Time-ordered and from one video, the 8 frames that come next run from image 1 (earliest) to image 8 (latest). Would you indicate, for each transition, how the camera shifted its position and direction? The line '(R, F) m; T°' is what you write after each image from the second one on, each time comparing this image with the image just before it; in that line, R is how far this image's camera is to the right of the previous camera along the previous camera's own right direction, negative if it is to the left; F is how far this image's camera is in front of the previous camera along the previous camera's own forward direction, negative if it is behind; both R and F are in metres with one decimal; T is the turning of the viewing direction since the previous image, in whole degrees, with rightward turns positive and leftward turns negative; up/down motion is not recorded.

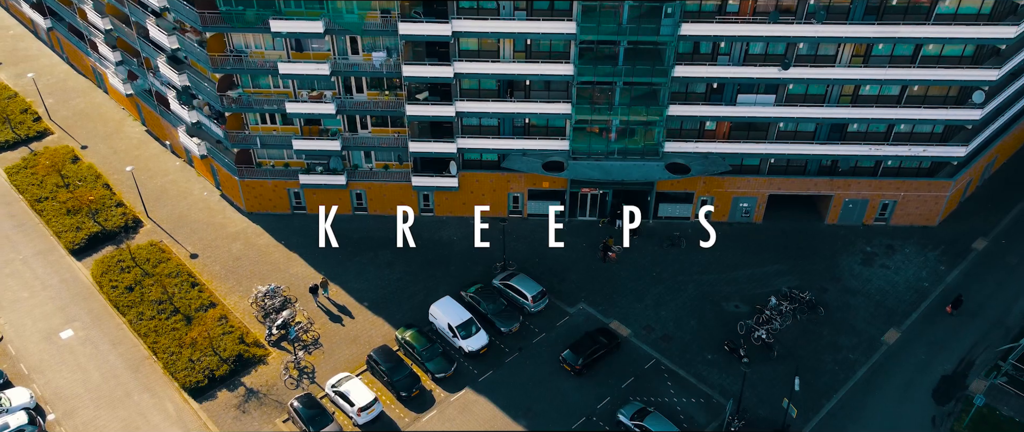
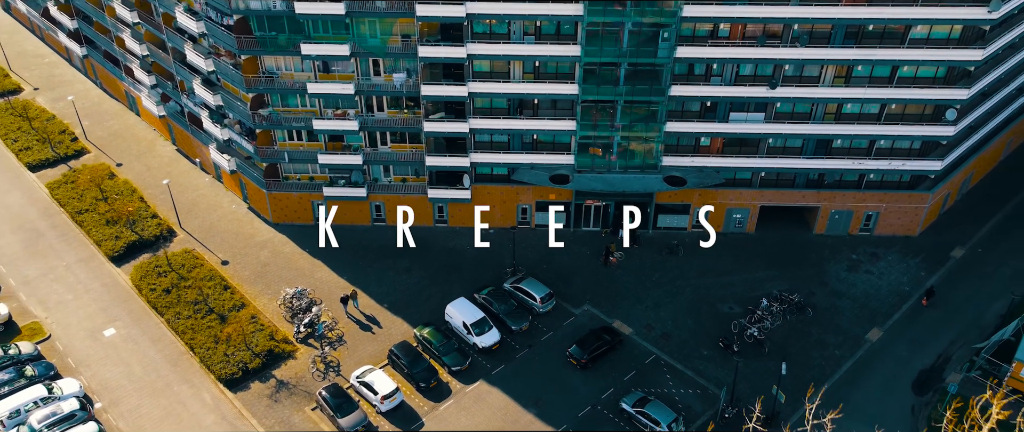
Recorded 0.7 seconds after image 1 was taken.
(-0.6, -4.0) m; 0°
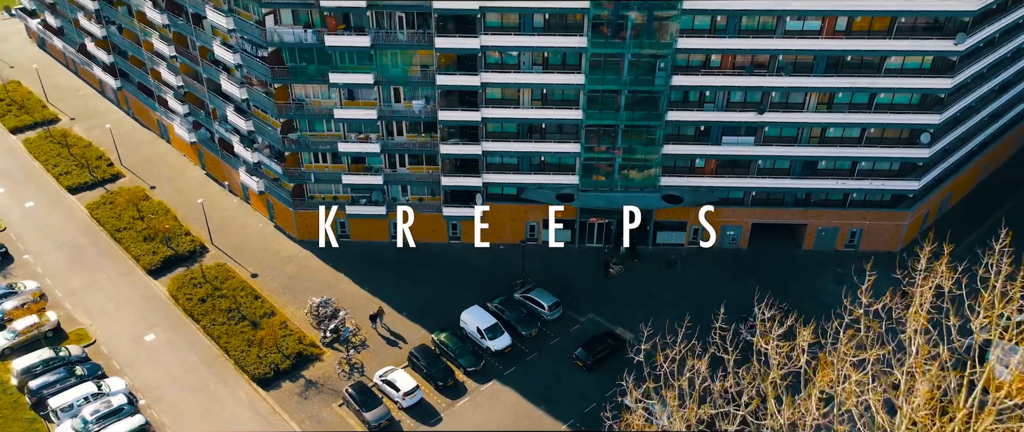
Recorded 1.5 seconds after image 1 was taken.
(-0.6, -4.5) m; 0°
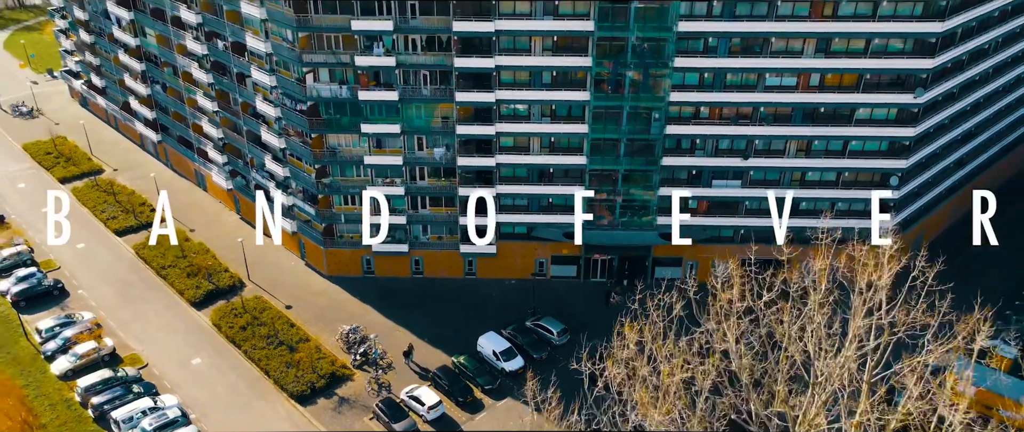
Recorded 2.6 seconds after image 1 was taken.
(-0.8, -6.4) m; 0°
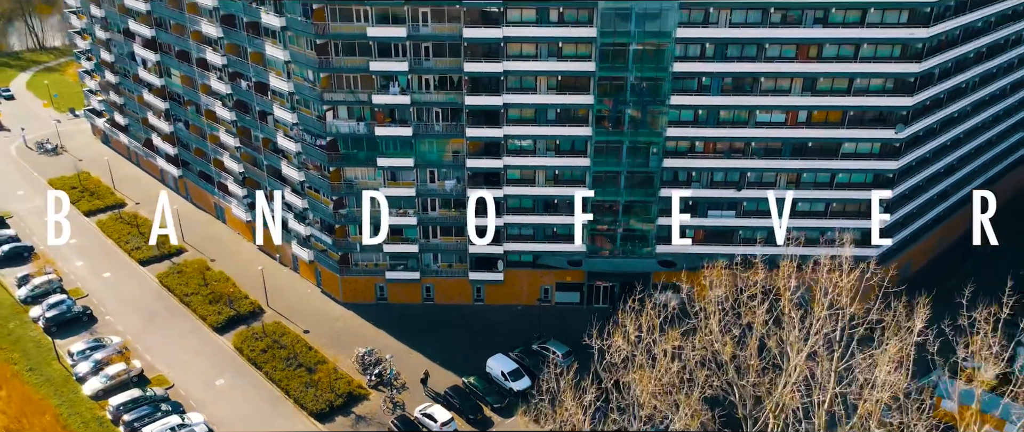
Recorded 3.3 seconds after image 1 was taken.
(-0.5, -3.9) m; 0°
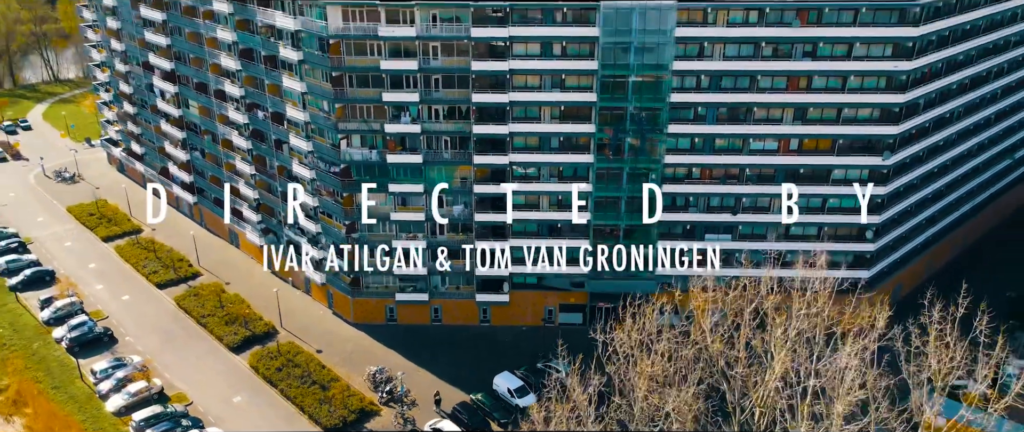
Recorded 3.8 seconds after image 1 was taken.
(-0.4, -3.1) m; 0°
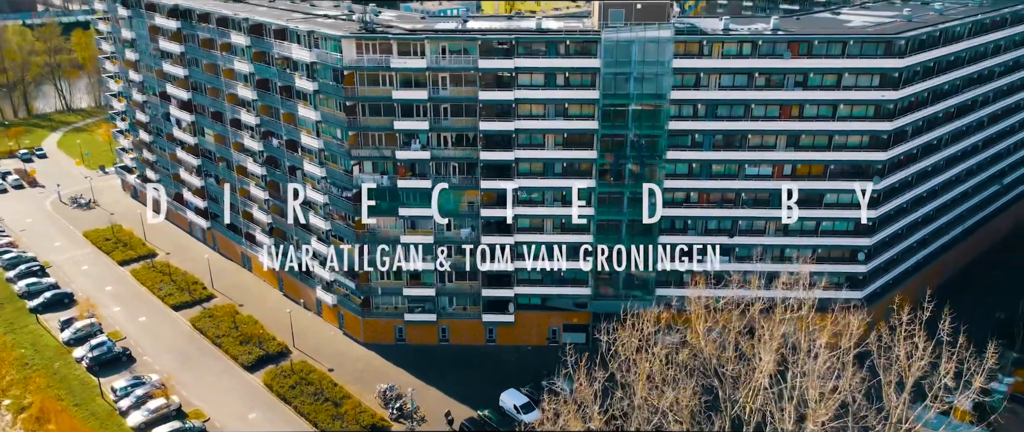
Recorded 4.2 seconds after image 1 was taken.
(-0.5, -3.0) m; 0°
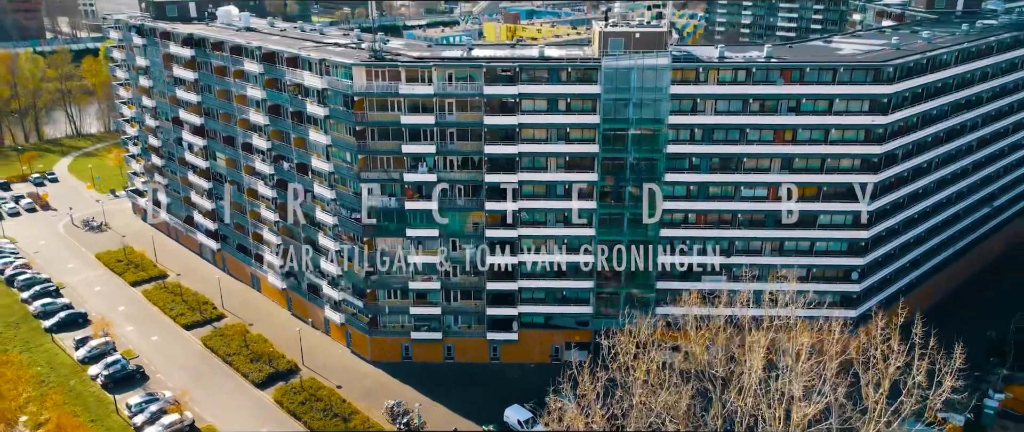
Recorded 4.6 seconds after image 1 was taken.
(-0.3, -2.5) m; 0°
